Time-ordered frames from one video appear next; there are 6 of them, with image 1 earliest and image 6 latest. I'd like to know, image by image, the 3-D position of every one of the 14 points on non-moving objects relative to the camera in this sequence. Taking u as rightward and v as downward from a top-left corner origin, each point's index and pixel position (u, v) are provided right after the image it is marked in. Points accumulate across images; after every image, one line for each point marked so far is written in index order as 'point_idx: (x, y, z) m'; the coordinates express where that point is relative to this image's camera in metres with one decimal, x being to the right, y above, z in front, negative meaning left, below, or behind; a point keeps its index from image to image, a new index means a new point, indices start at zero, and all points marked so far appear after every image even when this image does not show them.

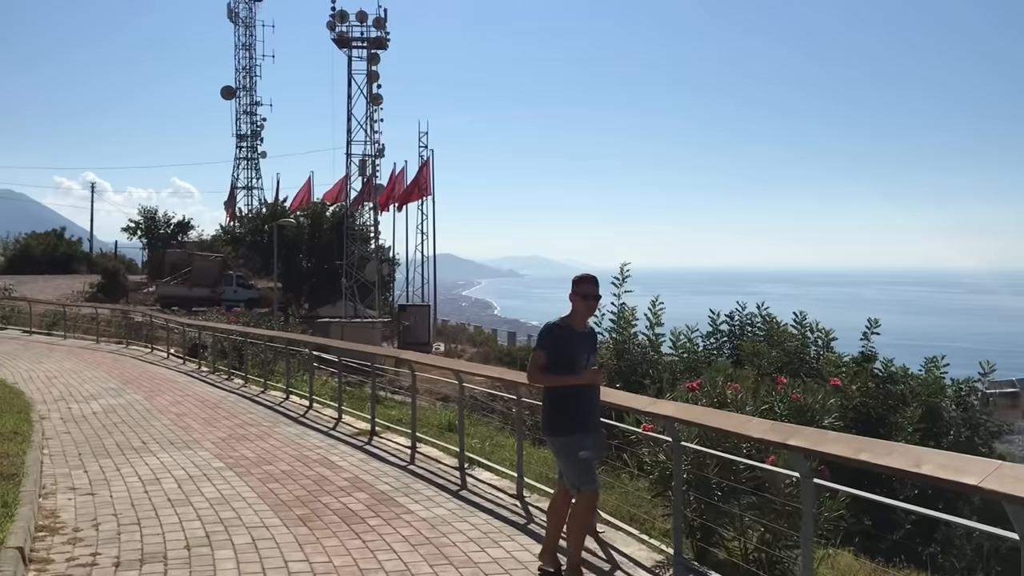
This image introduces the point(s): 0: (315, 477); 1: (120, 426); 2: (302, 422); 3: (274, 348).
0: (-1.6, -1.6, +7.9) m
1: (-4.6, -1.6, +11.2) m
2: (-2.5, -1.6, +11.4) m
3: (-3.8, -1.0, +15.3) m
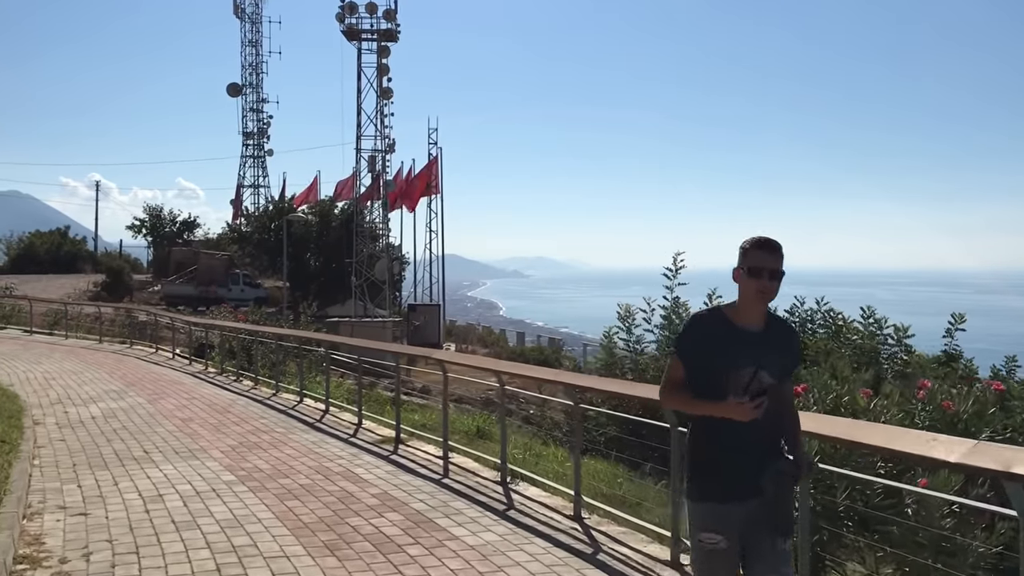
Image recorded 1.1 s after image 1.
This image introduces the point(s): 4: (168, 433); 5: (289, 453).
0: (-1.2, -1.5, +6.9) m
1: (-4.2, -1.5, +10.2) m
2: (-2.1, -1.5, +10.5) m
3: (-3.4, -0.9, +14.3) m
4: (-3.6, -1.5, +10.1) m
5: (-2.1, -1.5, +8.9) m
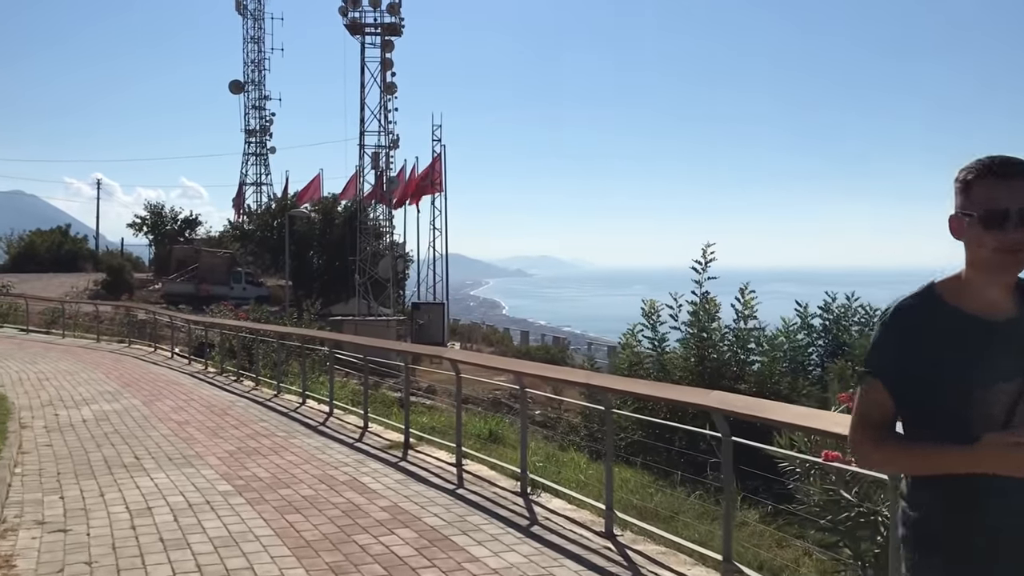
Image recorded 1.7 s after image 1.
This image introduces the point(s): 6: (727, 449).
0: (-1.1, -1.4, +6.3) m
1: (-4.0, -1.5, +9.7) m
2: (-2.0, -1.5, +9.9) m
3: (-3.2, -0.9, +13.7) m
4: (-3.5, -1.5, +9.5) m
5: (-1.9, -1.5, +8.3) m
6: (+1.0, -0.8, +4.6) m
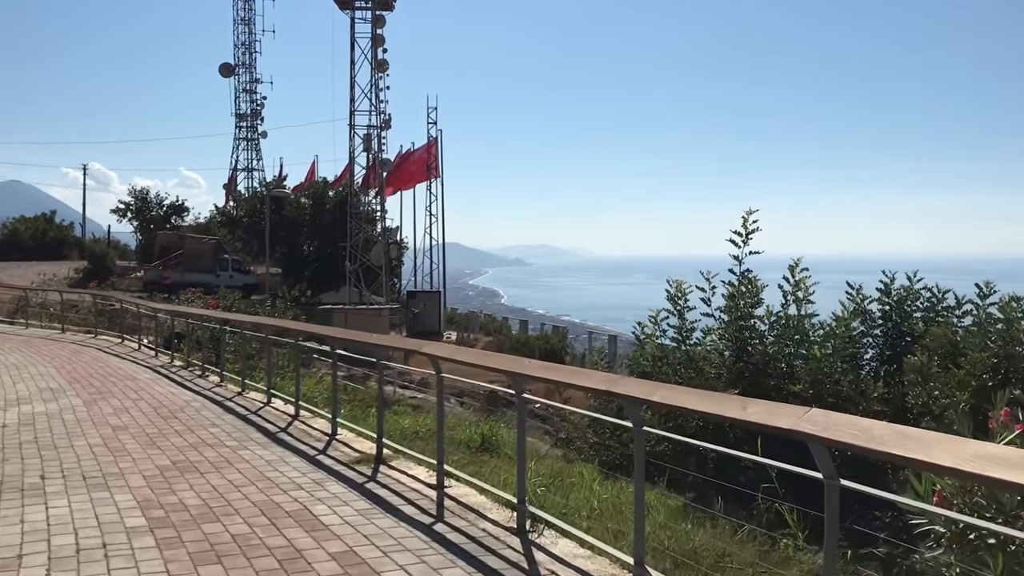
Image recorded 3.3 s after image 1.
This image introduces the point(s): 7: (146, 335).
0: (-1.1, -1.3, +4.7) m
1: (-4.1, -1.3, +8.1) m
2: (-2.0, -1.3, +8.3) m
3: (-3.3, -0.6, +12.1) m
4: (-3.5, -1.3, +7.9) m
5: (-2.0, -1.3, +6.7) m
6: (+1.0, -0.6, +3.0) m
7: (-7.2, -0.9, +18.9) m
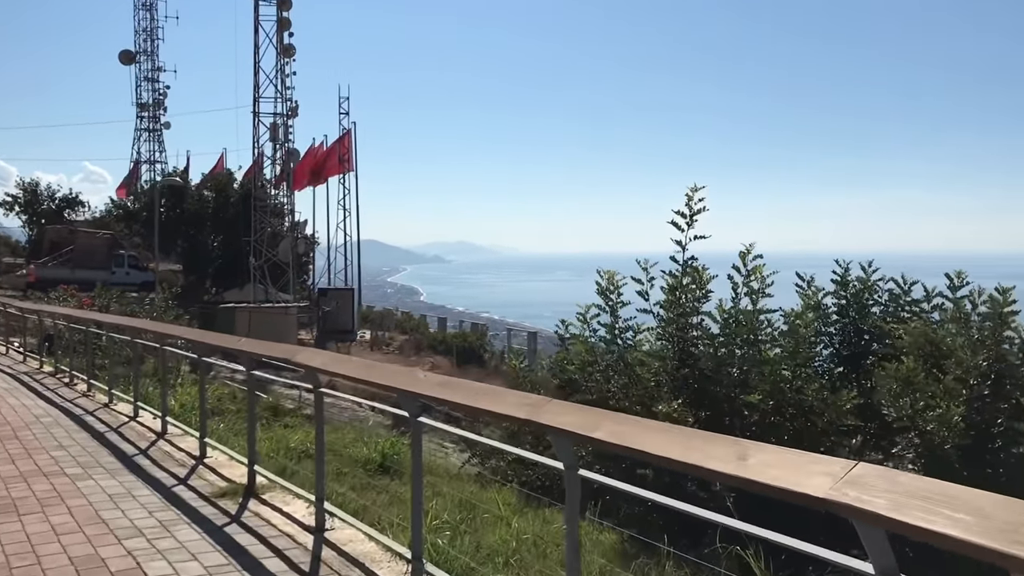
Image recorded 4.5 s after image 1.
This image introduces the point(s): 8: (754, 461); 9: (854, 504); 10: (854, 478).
0: (-1.5, -1.3, +3.4) m
1: (-4.7, -1.3, +6.5) m
2: (-2.7, -1.3, +6.9) m
3: (-4.3, -0.6, +10.6) m
4: (-4.2, -1.3, +6.4) m
5: (-2.5, -1.3, +5.3) m
6: (+0.7, -0.6, +1.8) m
7: (-8.8, -0.9, +17.1) m
8: (+0.5, -0.4, +2.0) m
9: (+0.6, -0.4, +1.7) m
10: (+0.7, -0.4, +1.8) m
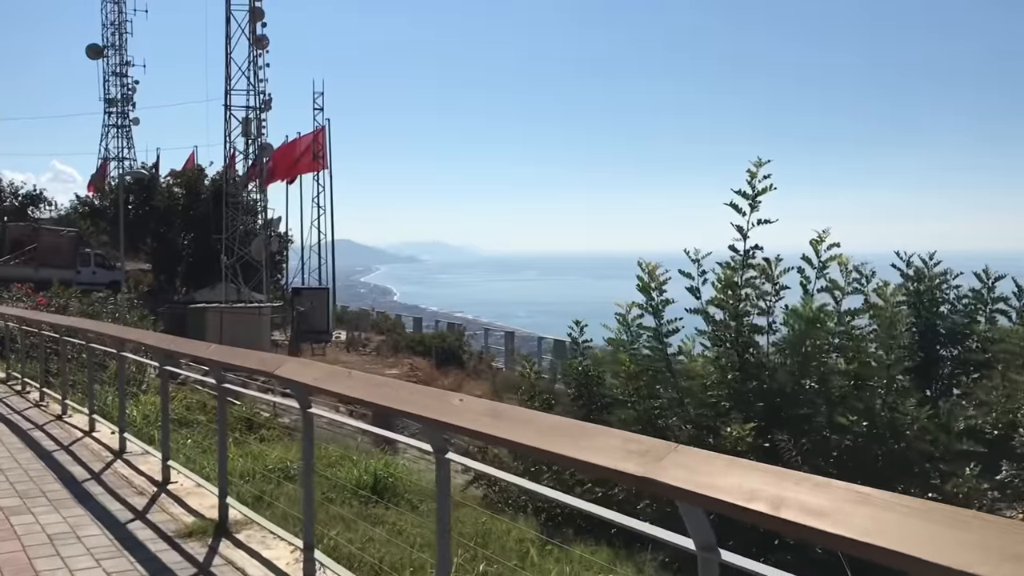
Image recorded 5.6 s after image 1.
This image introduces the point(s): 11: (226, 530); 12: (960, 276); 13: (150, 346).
0: (-1.3, -1.3, +2.4) m
1: (-4.6, -1.3, +5.4) m
2: (-2.6, -1.3, +5.9) m
3: (-4.3, -0.6, +9.5) m
4: (-4.1, -1.3, +5.3) m
5: (-2.4, -1.3, +4.3) m
6: (+1.0, -0.6, +0.9) m
7: (-9.0, -0.9, +15.8) m
8: (+0.7, -0.3, +1.1) m
9: (+0.9, -0.4, +0.8) m
10: (+0.9, -0.3, +0.9) m
11: (-1.5, -1.2, +4.9) m
12: (+2.9, +0.1, +6.1) m
13: (-2.6, -0.4, +7.2) m
